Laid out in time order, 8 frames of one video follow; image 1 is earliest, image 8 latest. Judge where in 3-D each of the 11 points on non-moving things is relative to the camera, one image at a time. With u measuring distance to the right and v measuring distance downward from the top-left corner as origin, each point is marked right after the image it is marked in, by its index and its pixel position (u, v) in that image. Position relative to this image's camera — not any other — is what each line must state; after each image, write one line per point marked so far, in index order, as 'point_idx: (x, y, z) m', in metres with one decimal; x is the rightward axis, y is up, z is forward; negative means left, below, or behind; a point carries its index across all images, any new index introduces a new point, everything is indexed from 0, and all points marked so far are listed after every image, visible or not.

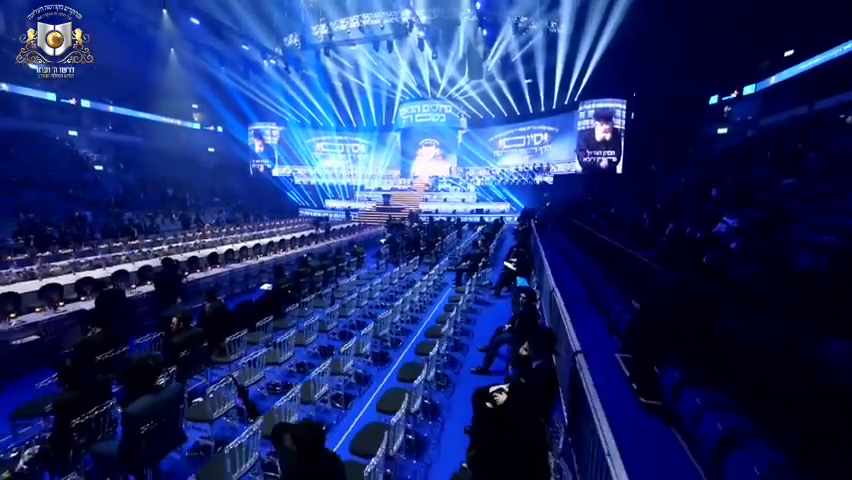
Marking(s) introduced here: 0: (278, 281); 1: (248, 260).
0: (-3.6, -1.0, +8.0) m
1: (-6.7, -0.8, +12.6) m
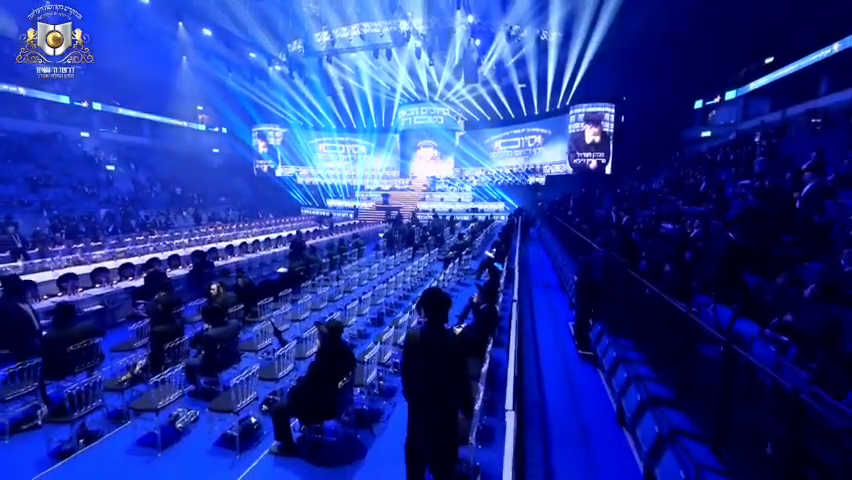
0: (-3.9, -0.7, +9.6) m
1: (-7.0, -0.5, +14.2) m
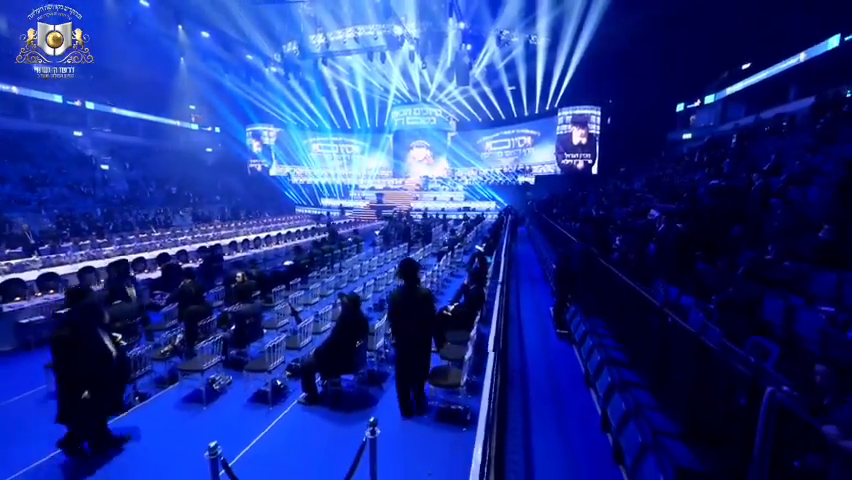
0: (-4.0, -0.6, +10.5) m
1: (-7.3, -0.3, +15.0) m
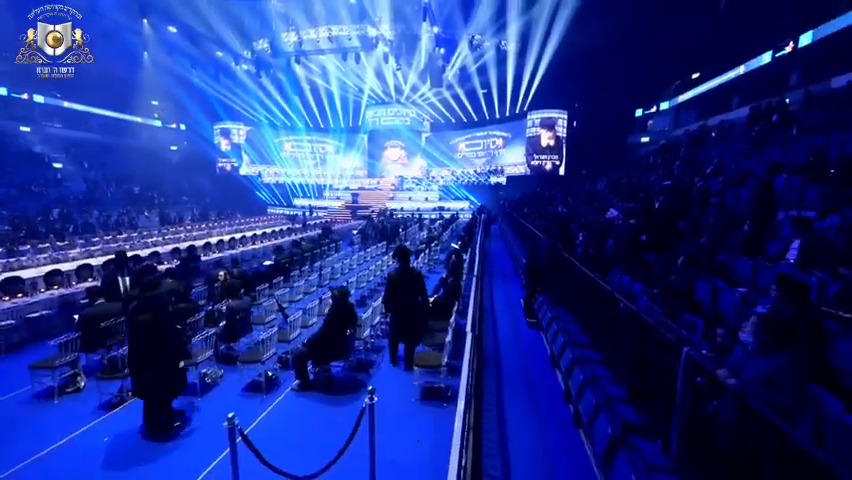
0: (-4.7, -0.5, +10.6) m
1: (-8.3, -0.3, +14.9) m
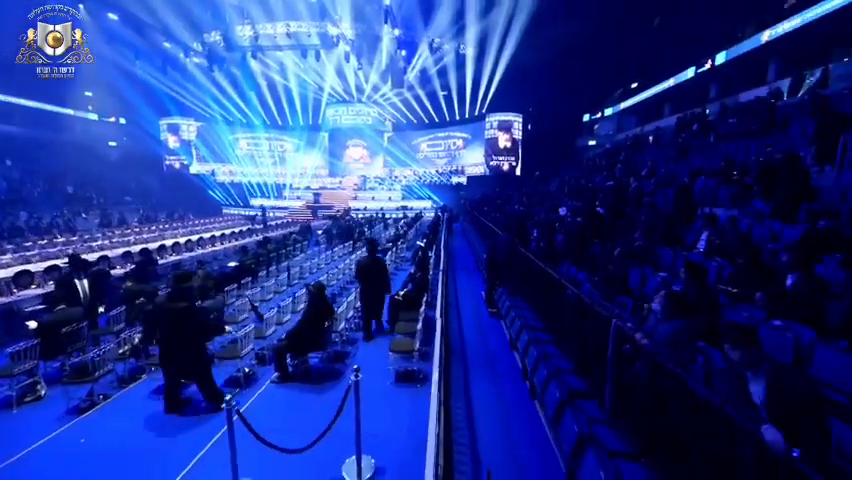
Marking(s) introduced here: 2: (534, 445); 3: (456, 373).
0: (-5.7, -0.6, +10.6) m
1: (-9.8, -0.4, +14.4) m
2: (+1.6, -3.0, +4.9) m
3: (+0.6, -2.8, +7.0) m
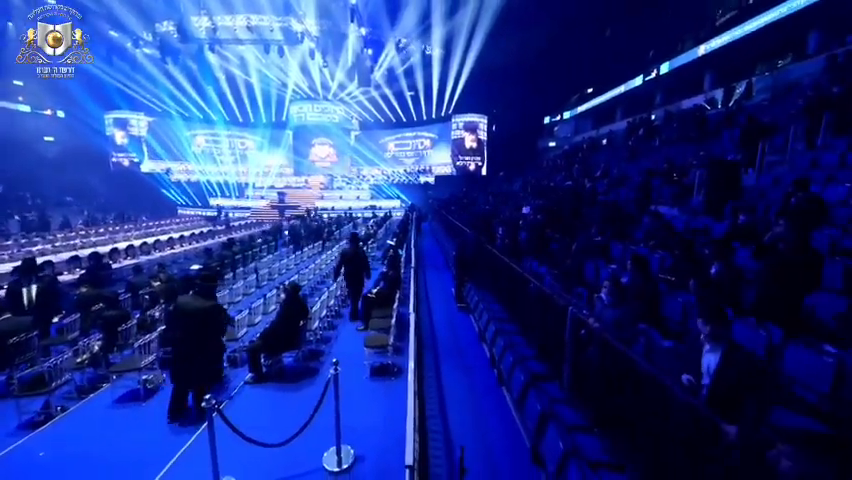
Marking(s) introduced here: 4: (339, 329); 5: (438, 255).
0: (-6.6, -0.6, +10.3) m
1: (-11.1, -0.5, +13.7) m
2: (+1.2, -3.0, +5.3) m
3: (0.0, -2.7, +7.2) m
4: (-2.0, -2.1, +7.9) m
5: (+0.6, -0.8, +17.8) m
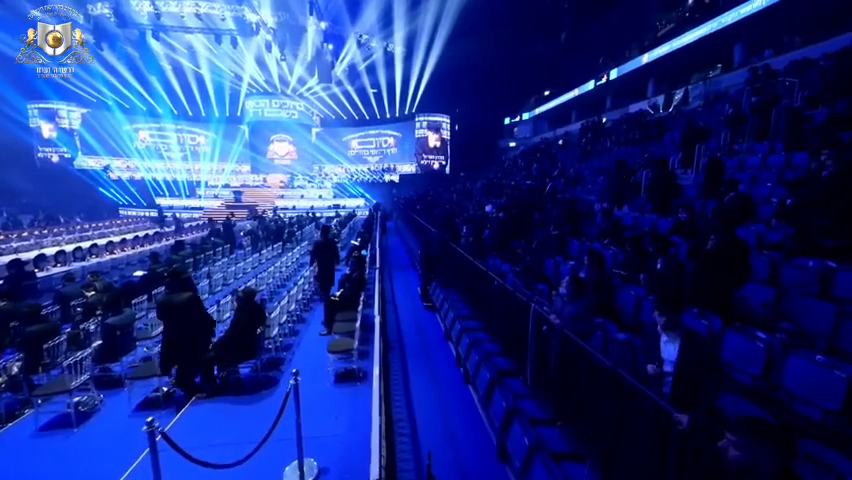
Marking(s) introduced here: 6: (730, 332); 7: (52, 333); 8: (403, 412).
0: (-7.7, -0.7, +9.5) m
1: (-12.4, -0.7, +12.4) m
2: (+0.7, -3.0, +5.3) m
3: (-0.7, -2.7, +7.1) m
4: (-2.8, -2.1, +7.6) m
5: (-1.2, -0.8, +17.7) m
6: (+3.8, -1.1, +4.1) m
7: (-6.2, -1.5, +5.5) m
8: (-0.4, -3.0, +5.7) m
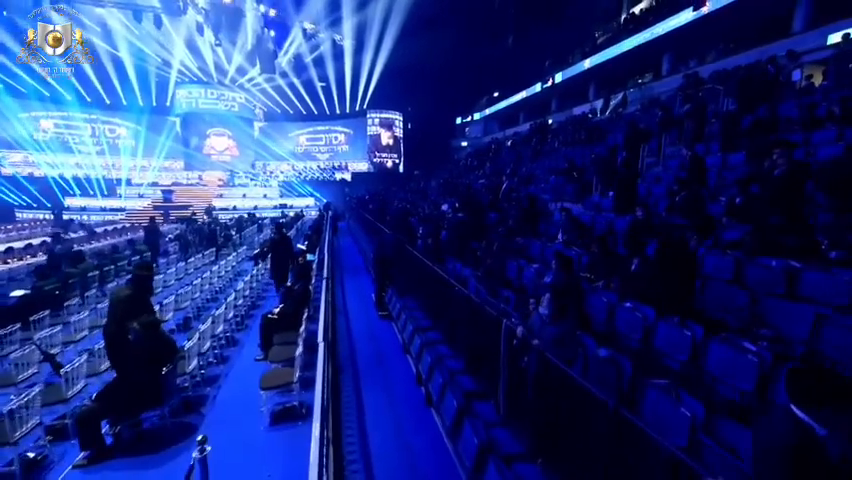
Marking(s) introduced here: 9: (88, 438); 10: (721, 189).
0: (-8.8, -1.0, +7.6) m
1: (-13.9, -1.0, +9.9) m
2: (+0.1, -3.1, +4.6) m
3: (-1.5, -2.8, +6.2) m
4: (-3.7, -2.3, +6.3) m
5: (-3.4, -0.9, +16.6) m
6: (+3.3, -1.2, +3.8) m
7: (-6.7, -1.8, +3.9) m
8: (-1.0, -3.1, +4.8) m
9: (-4.0, -2.3, +4.0) m
10: (+7.4, +1.3, +8.4) m
